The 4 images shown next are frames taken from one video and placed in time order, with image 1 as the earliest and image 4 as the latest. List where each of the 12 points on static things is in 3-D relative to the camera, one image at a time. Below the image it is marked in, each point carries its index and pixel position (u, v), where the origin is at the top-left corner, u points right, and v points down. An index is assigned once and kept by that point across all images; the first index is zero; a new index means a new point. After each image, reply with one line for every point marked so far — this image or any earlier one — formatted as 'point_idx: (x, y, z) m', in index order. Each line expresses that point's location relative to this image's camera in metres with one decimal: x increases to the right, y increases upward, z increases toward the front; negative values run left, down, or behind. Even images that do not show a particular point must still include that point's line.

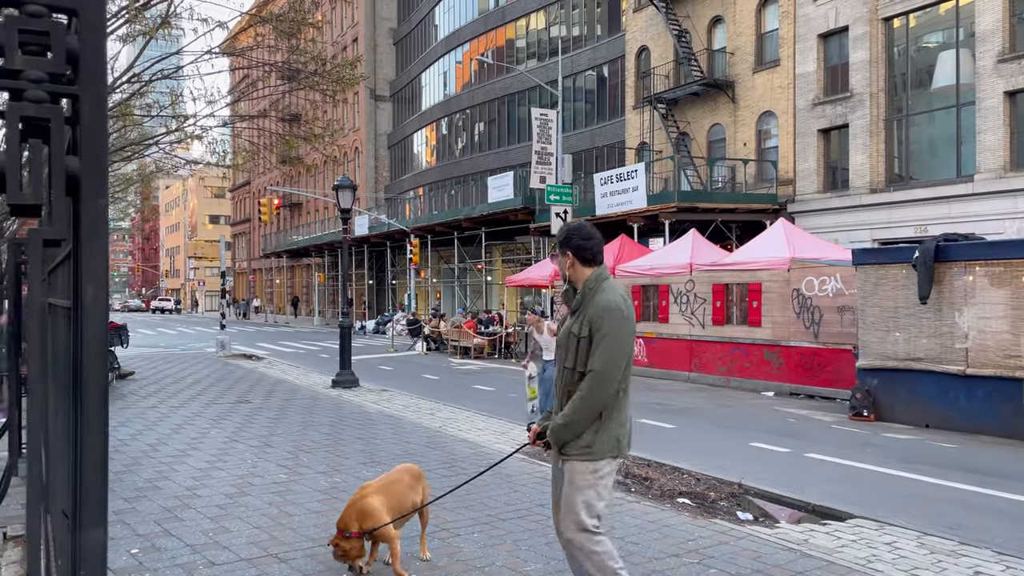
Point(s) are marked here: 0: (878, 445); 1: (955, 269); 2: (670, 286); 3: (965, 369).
0: (+4.4, -1.9, +9.5) m
1: (+5.9, +0.3, +10.6) m
2: (+3.5, 0.0, +17.9) m
3: (+5.9, -1.1, +10.3) m
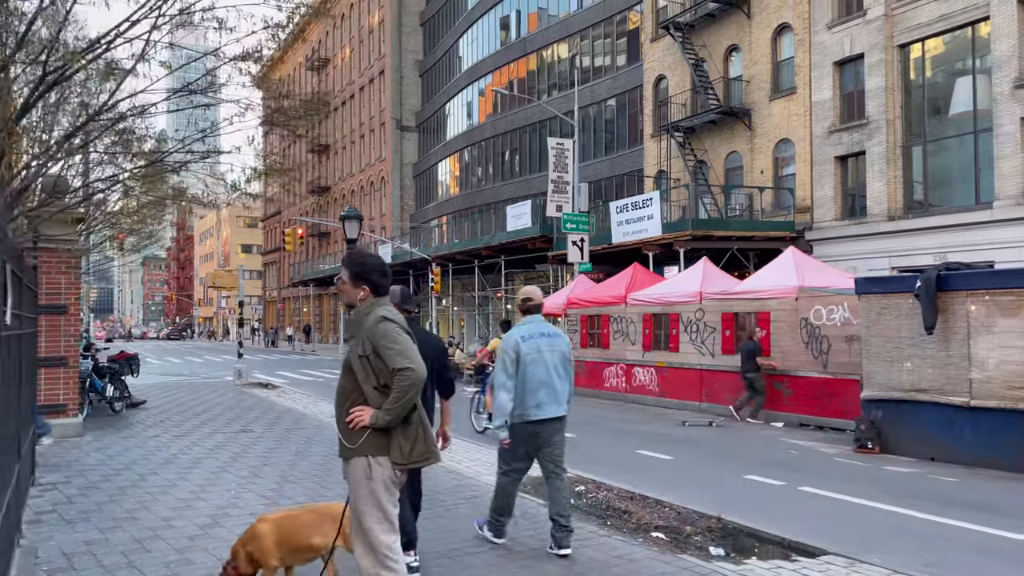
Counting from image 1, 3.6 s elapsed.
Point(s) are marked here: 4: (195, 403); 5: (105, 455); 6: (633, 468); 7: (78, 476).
0: (+4.2, -2.2, +9.3) m
1: (+5.8, -0.1, +10.4) m
2: (+3.7, -0.6, +17.7) m
3: (+5.8, -1.4, +10.1) m
4: (-6.9, -2.5, +17.2) m
5: (-5.1, -2.1, +9.9) m
6: (+1.5, -2.3, +10.1) m
7: (-4.6, -2.0, +8.5) m
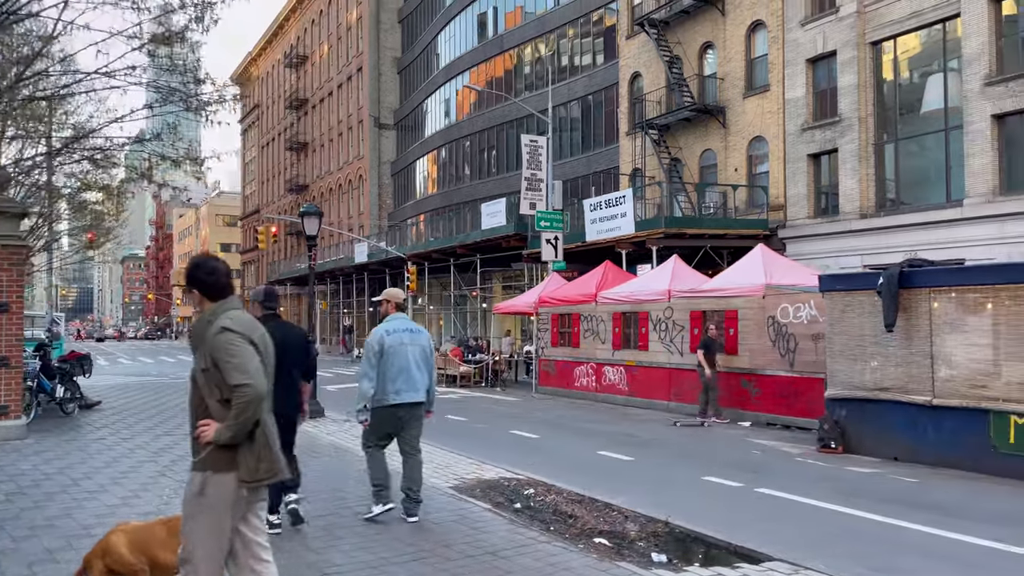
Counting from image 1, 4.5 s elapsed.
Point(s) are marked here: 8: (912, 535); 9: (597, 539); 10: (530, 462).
0: (+3.7, -2.2, +9.1) m
1: (+5.2, -0.1, +10.2) m
2: (+3.0, -0.6, +17.5) m
3: (+5.2, -1.4, +9.9) m
4: (-7.6, -2.4, +16.8) m
5: (-5.6, -2.0, +9.6) m
6: (+1.0, -2.2, +9.9) m
7: (-5.2, -2.0, +8.1) m
8: (+3.3, -2.0, +6.5) m
9: (+0.7, -1.9, +6.1) m
10: (+0.2, -2.2, +10.1) m
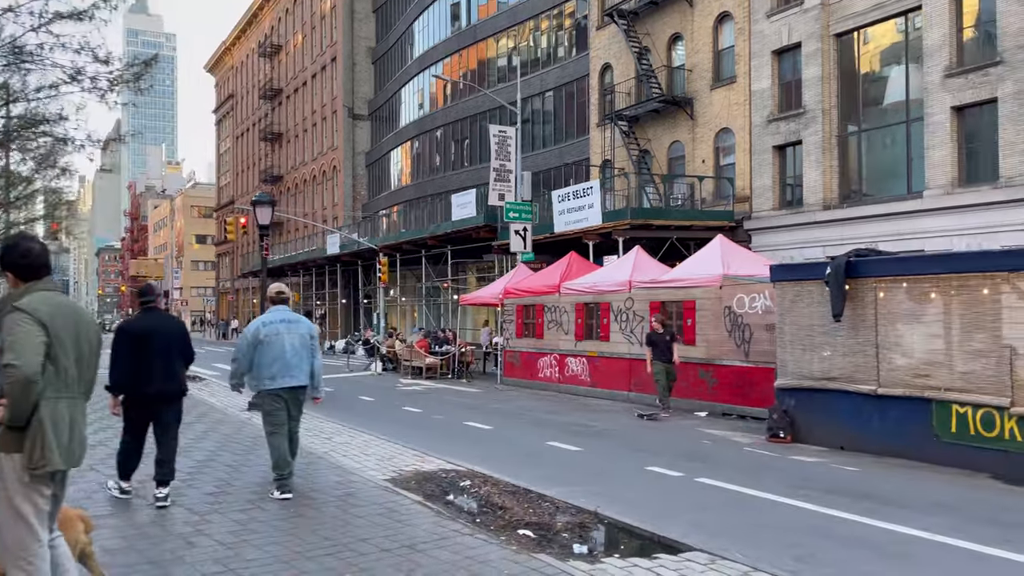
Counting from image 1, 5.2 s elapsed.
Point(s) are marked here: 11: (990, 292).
0: (+3.1, -2.1, +9.1) m
1: (+4.6, 0.0, +10.3) m
2: (+2.2, -0.4, +17.5) m
3: (+4.6, -1.3, +10.0) m
4: (-8.4, -2.3, +16.5) m
5: (-6.3, -1.9, +9.3) m
6: (+0.3, -2.1, +9.8) m
7: (-5.8, -1.9, +7.9) m
8: (+2.7, -1.9, +6.5) m
9: (+0.1, -1.8, +6.0) m
10: (-0.5, -2.1, +10.0) m
11: (+5.4, 0.0, +8.9) m
